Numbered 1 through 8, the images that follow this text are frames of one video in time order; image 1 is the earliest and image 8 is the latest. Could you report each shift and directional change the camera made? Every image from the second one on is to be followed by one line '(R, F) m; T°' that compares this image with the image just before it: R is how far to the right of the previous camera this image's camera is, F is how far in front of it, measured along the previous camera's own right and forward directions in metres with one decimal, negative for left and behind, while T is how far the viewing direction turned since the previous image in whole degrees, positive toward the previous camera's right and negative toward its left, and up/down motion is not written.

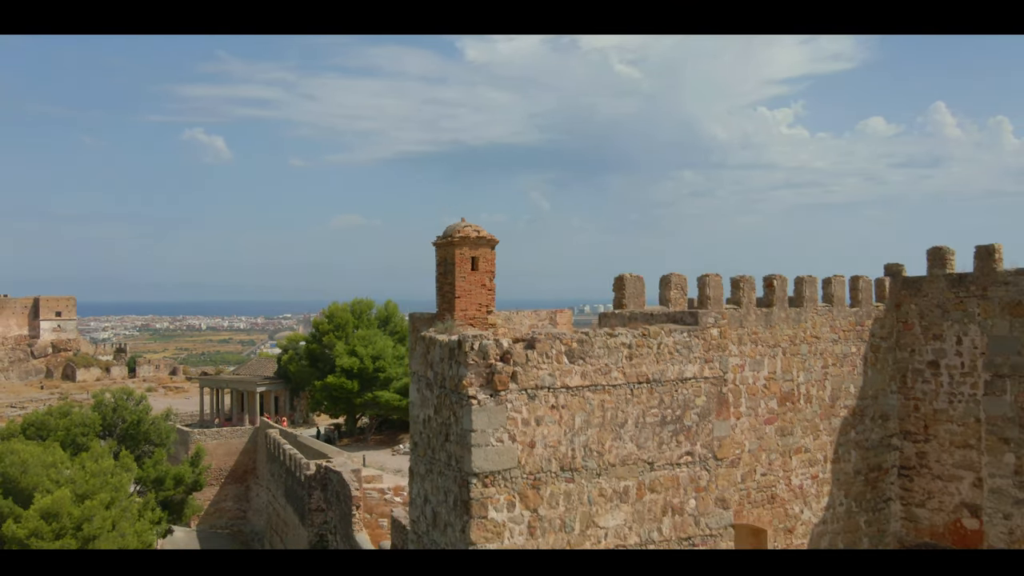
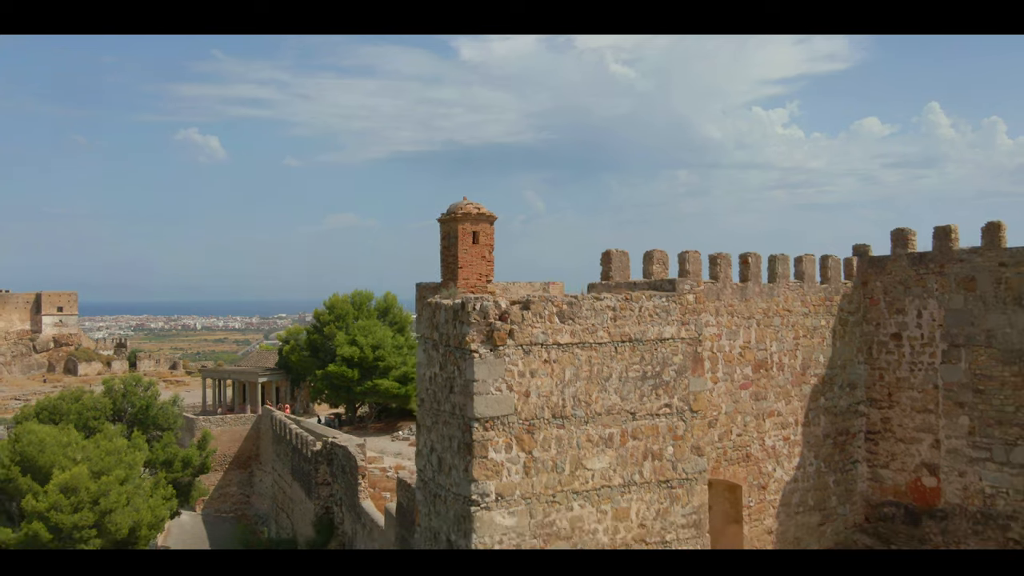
(0.0, -0.8) m; 0°
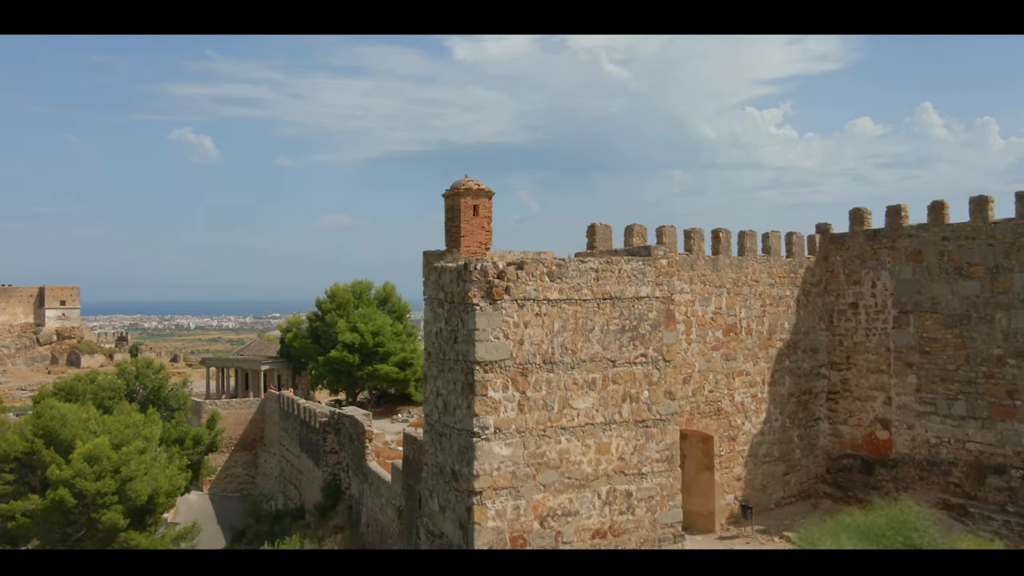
(0.0, -1.1) m; 0°
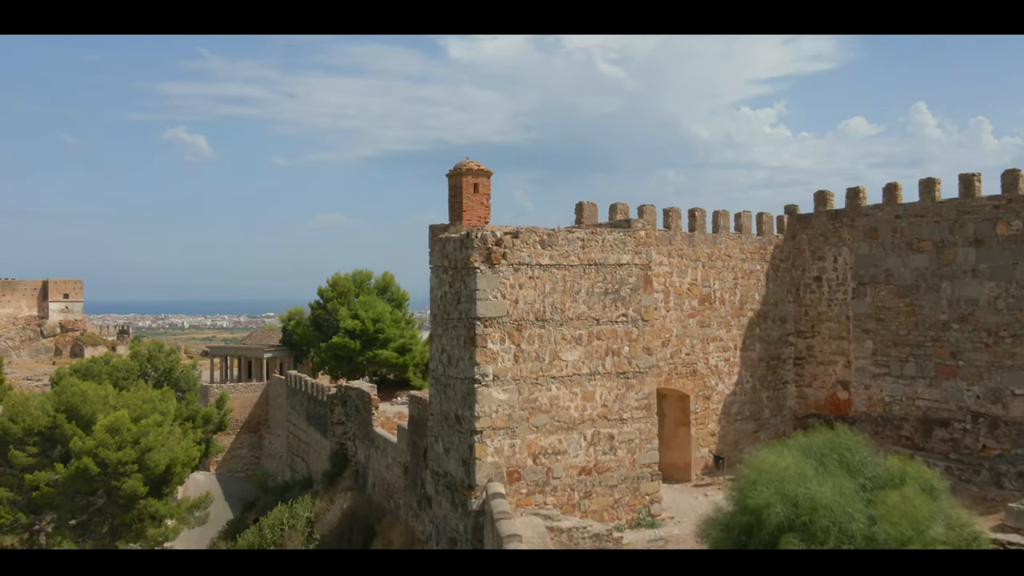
(0.0, -1.2) m; 0°
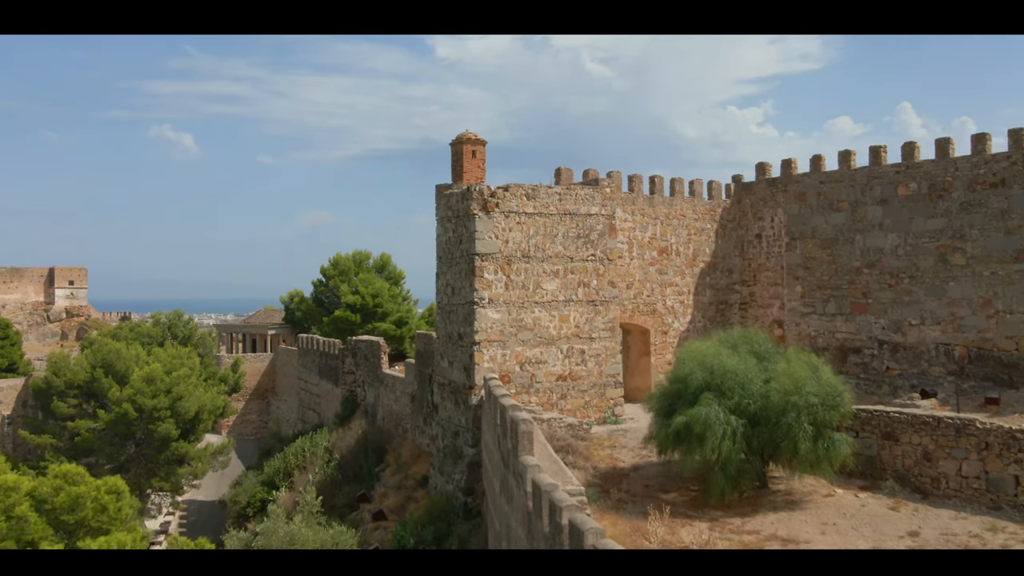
(0.0, -2.4) m; +1°
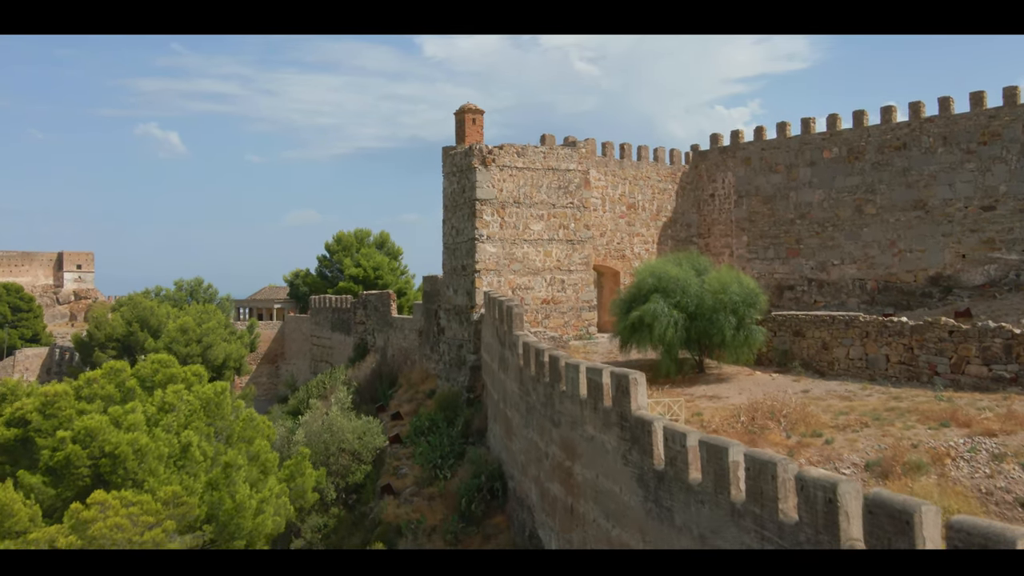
(-0.1, -2.8) m; +1°
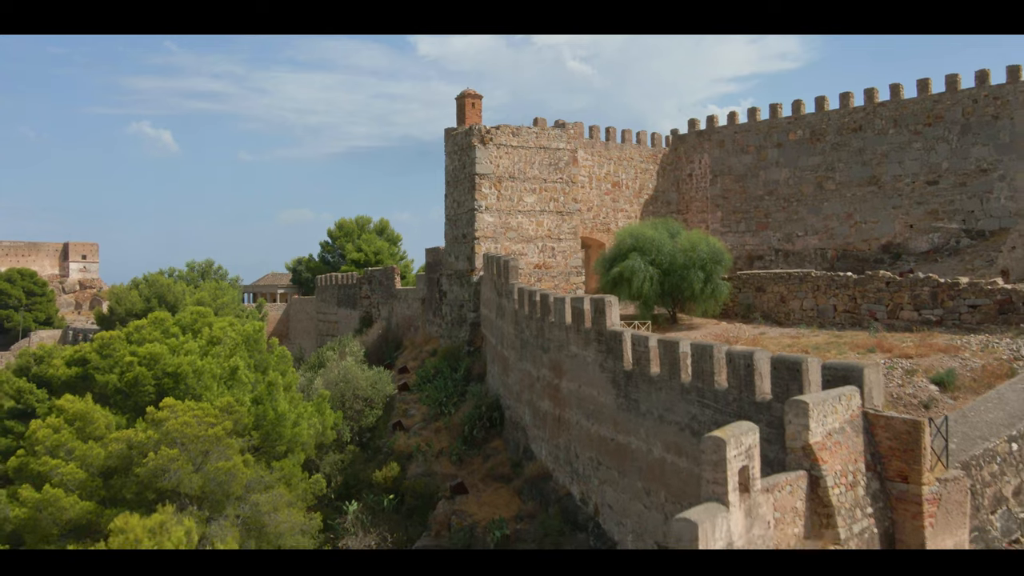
(0.0, -1.7) m; 0°
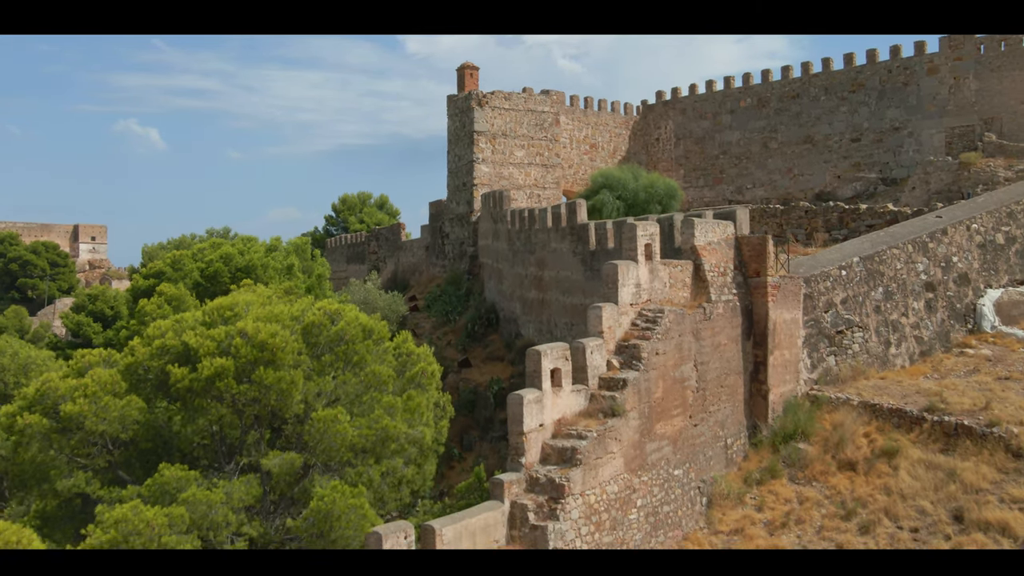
(-0.1, -3.1) m; +1°
